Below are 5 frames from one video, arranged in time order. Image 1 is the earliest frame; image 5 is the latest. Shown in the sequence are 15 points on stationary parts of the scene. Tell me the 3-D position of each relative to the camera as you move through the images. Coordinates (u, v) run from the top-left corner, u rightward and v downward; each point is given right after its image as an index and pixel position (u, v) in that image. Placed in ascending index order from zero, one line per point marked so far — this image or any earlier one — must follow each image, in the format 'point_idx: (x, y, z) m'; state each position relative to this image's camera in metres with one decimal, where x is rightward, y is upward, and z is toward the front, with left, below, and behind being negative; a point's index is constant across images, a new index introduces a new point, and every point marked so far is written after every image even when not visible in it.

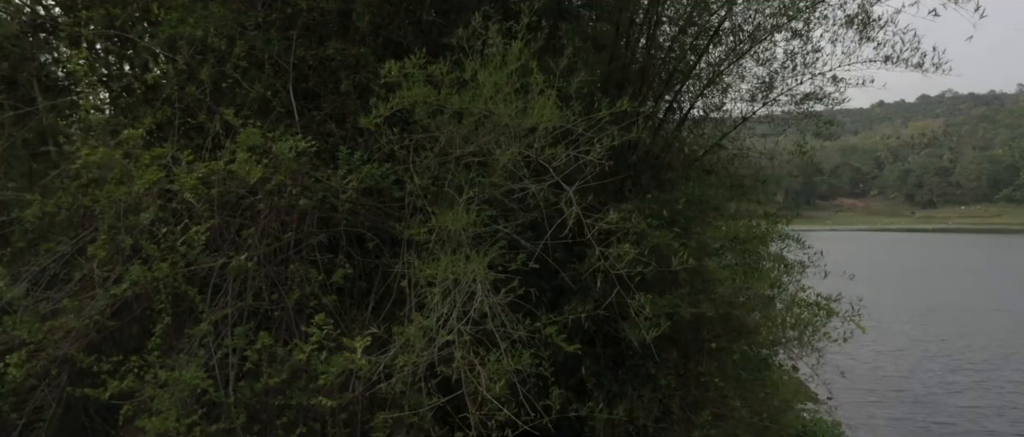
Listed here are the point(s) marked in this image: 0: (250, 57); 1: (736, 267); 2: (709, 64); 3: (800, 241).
0: (-1.9, +1.1, +4.8) m
1: (+1.7, -0.4, +5.0) m
2: (+1.6, +1.2, +5.6) m
3: (+2.4, -0.4, +6.8) m
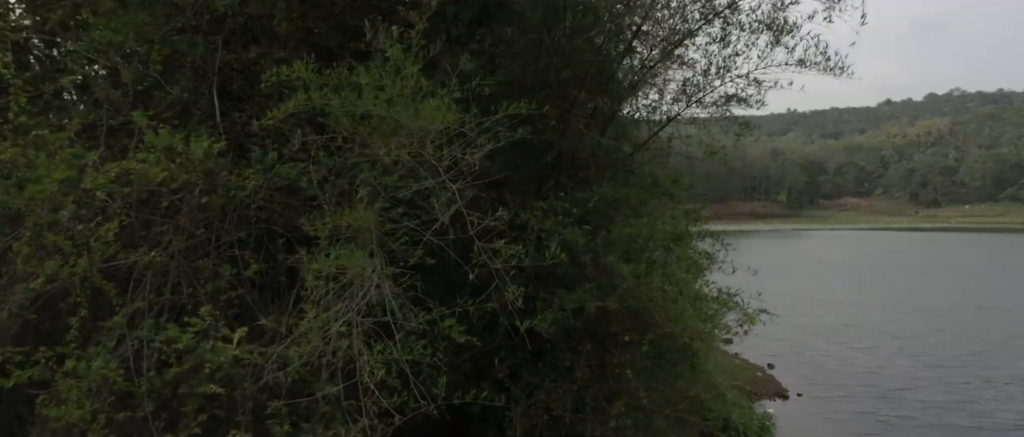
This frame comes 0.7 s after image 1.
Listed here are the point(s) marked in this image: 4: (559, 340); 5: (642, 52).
0: (-2.5, +1.2, +5.0) m
1: (+1.1, -0.3, +5.2) m
2: (+1.0, +1.2, +5.8) m
3: (+1.8, -0.4, +7.0) m
4: (+0.4, -0.9, +5.4) m
5: (+1.1, +1.3, +5.8) m
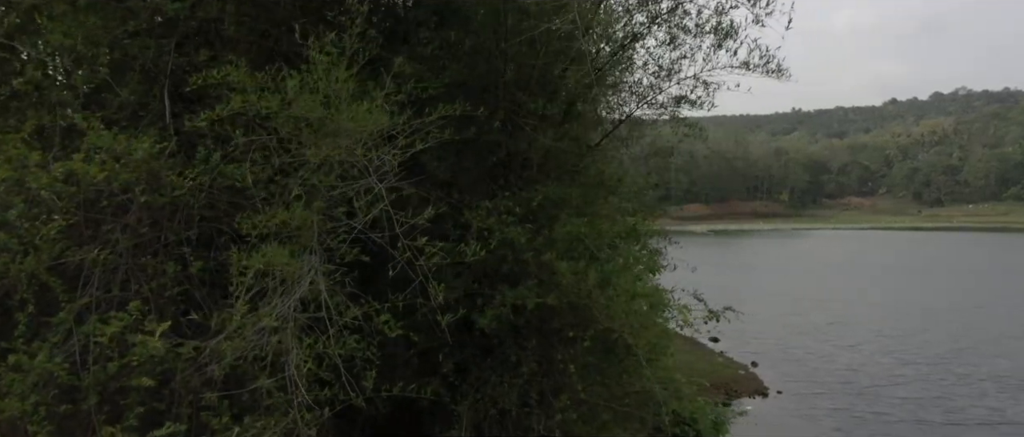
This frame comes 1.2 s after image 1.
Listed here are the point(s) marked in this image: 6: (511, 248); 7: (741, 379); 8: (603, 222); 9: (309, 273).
0: (-2.9, +1.2, +5.1) m
1: (+0.6, -0.3, +5.3) m
2: (+0.5, +1.2, +5.9) m
3: (+1.4, -0.3, +7.1) m
4: (0.0, -0.9, +5.5) m
5: (+0.6, +1.3, +5.9) m
6: (0.0, -0.2, +5.3) m
7: (+6.0, -4.3, +17.9) m
8: (+0.8, -0.1, +5.7) m
9: (-1.2, -0.3, +4.1) m
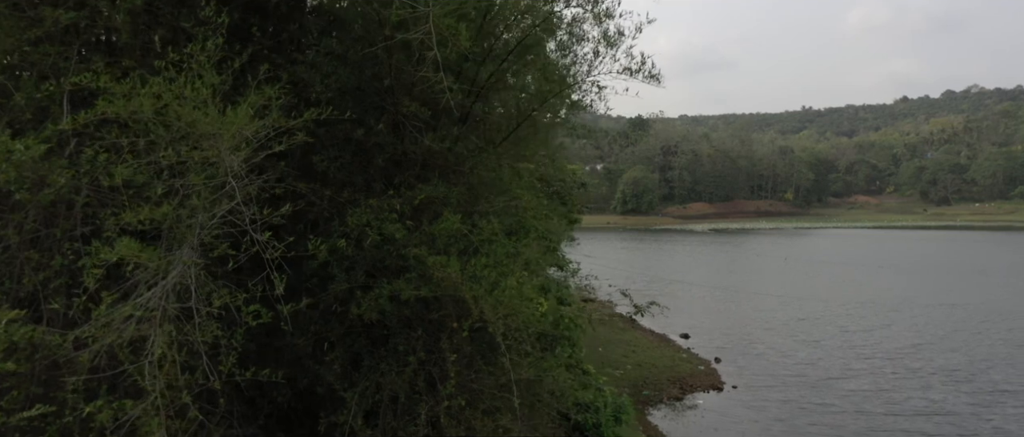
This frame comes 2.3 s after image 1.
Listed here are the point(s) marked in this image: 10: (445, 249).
0: (-3.9, +1.2, +5.4) m
1: (-0.3, -0.3, +5.7) m
2: (-0.4, +1.2, +6.2) m
3: (+0.4, -0.3, +7.5) m
4: (-1.0, -0.9, +5.8) m
5: (-0.3, +1.4, +6.2) m
6: (-1.0, -0.2, +5.6) m
7: (+5.0, -4.2, +18.3) m
8: (-0.2, 0.0, +6.0) m
9: (-2.2, -0.3, +4.4) m
10: (-0.5, -0.3, +5.6) m
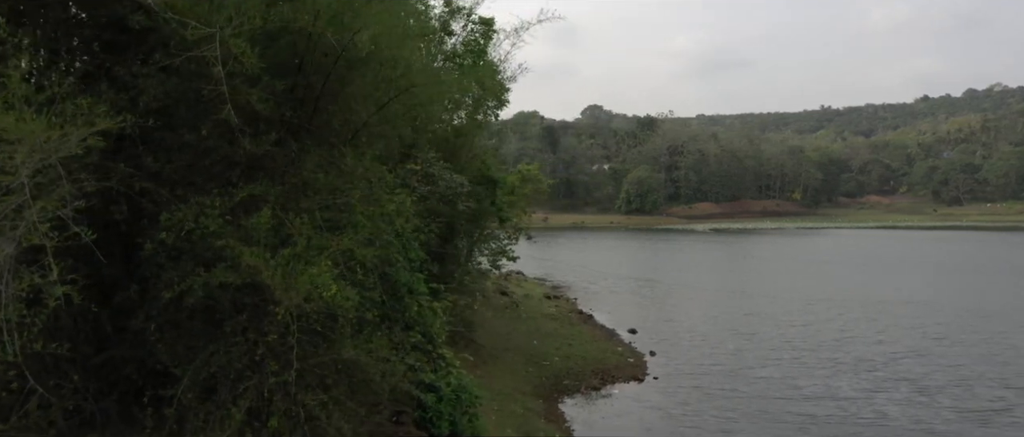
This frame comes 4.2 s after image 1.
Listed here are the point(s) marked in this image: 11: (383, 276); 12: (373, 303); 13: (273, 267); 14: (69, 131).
0: (-5.7, +1.2, +6.1) m
1: (-2.1, -0.3, +6.4) m
2: (-2.2, +1.3, +6.9) m
3: (-1.4, -0.3, +8.2) m
4: (-2.8, -0.9, +6.5) m
5: (-2.1, +1.4, +6.9) m
6: (-2.8, -0.2, +6.3) m
7: (+3.1, -4.1, +19.1) m
8: (-2.0, 0.0, +6.7) m
9: (-3.9, -0.3, +5.1) m
10: (-2.3, -0.2, +6.3) m
11: (-1.5, -0.7, +7.8) m
12: (-1.5, -0.9, +7.4) m
13: (-2.1, -0.4, +6.0) m
14: (-3.5, +0.7, +5.5) m
